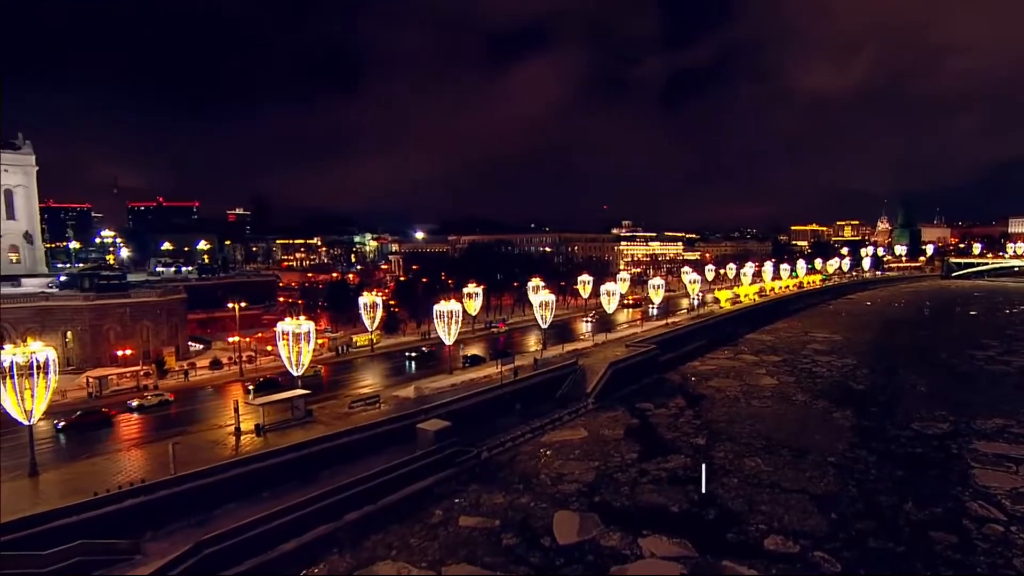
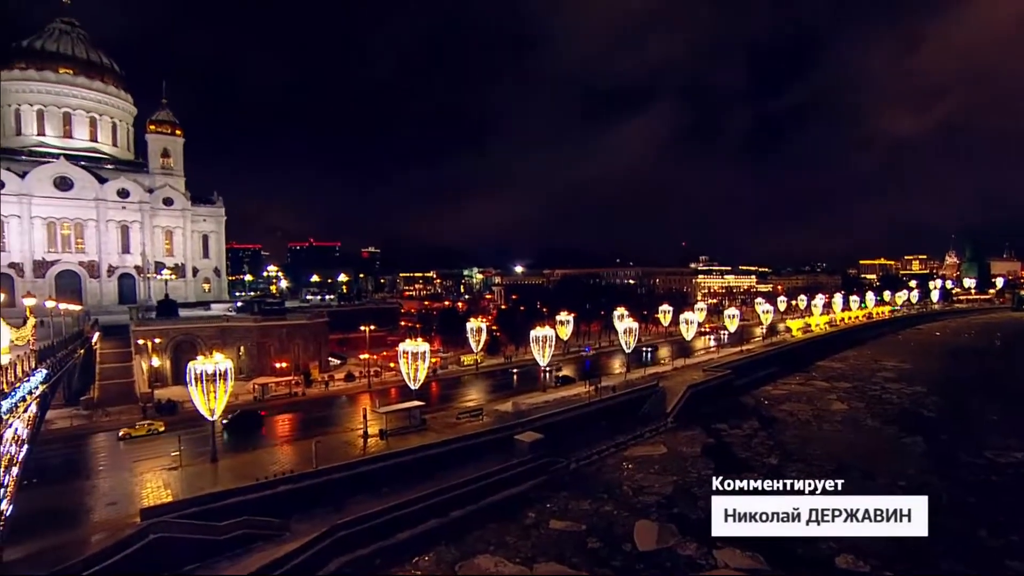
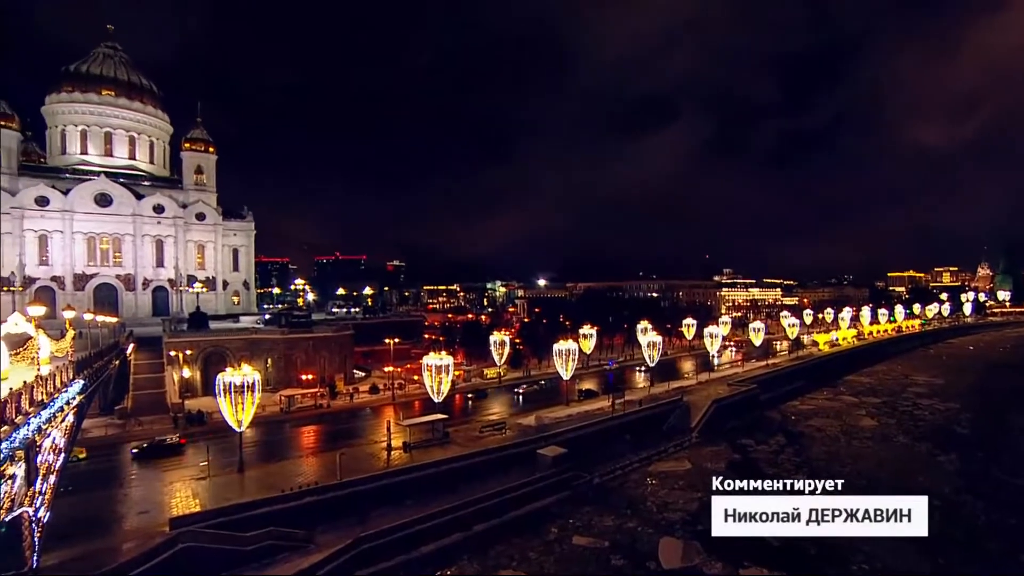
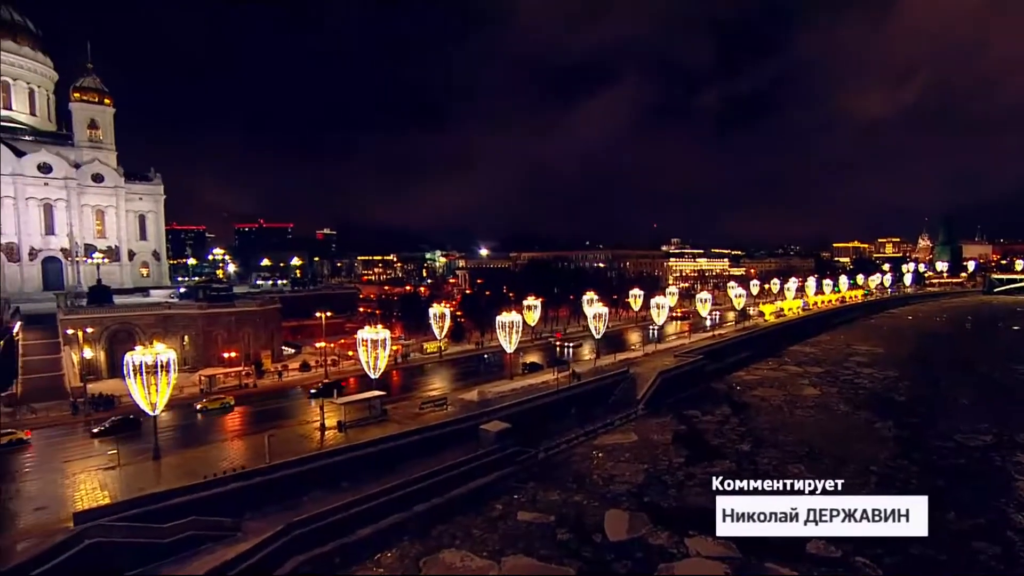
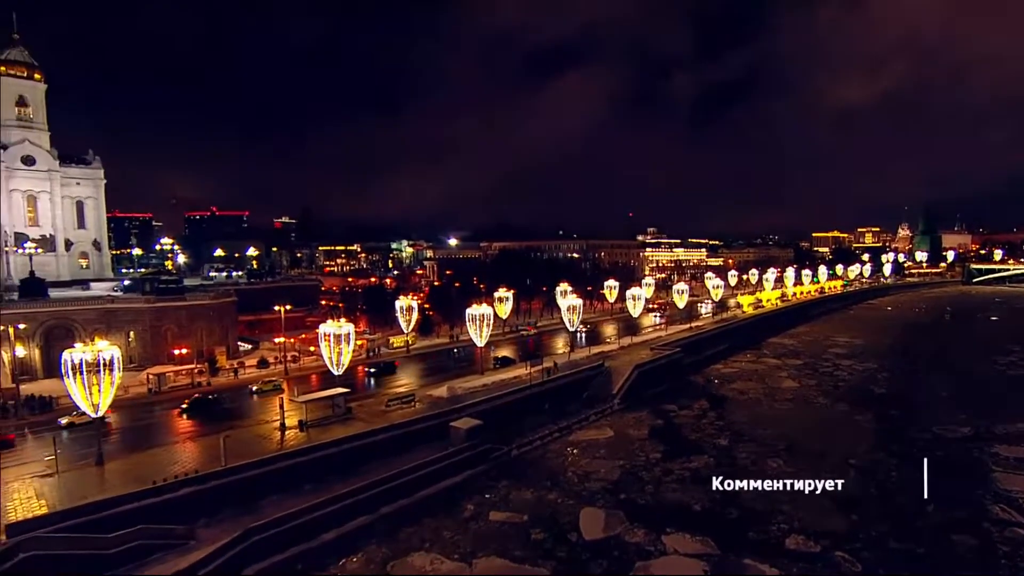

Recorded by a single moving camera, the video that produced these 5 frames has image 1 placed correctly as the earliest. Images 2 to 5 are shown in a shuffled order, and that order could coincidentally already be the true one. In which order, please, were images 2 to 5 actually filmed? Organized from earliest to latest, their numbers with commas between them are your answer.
5, 4, 2, 3
